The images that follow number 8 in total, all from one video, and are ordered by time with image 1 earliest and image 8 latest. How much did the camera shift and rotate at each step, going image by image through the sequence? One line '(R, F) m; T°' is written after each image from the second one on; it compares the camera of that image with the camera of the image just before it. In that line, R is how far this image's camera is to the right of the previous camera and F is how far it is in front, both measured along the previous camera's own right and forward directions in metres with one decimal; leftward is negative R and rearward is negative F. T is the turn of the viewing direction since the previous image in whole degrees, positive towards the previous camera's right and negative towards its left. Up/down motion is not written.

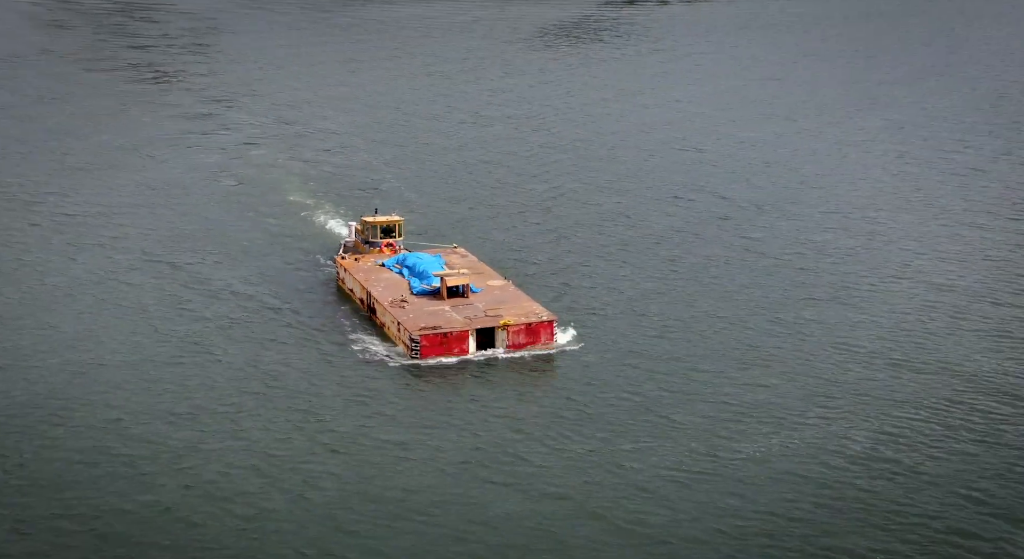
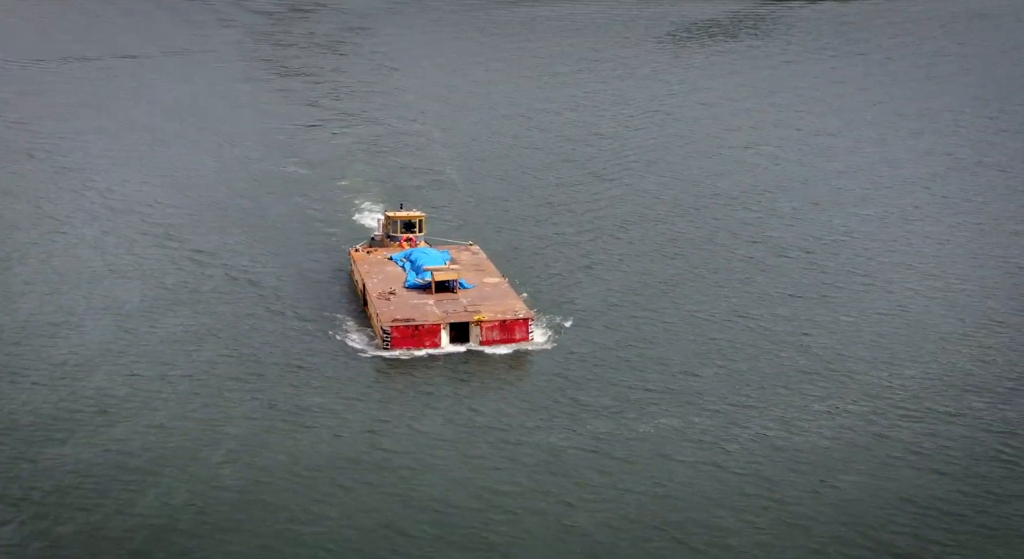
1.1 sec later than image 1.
(+11.3, -0.9) m; -8°
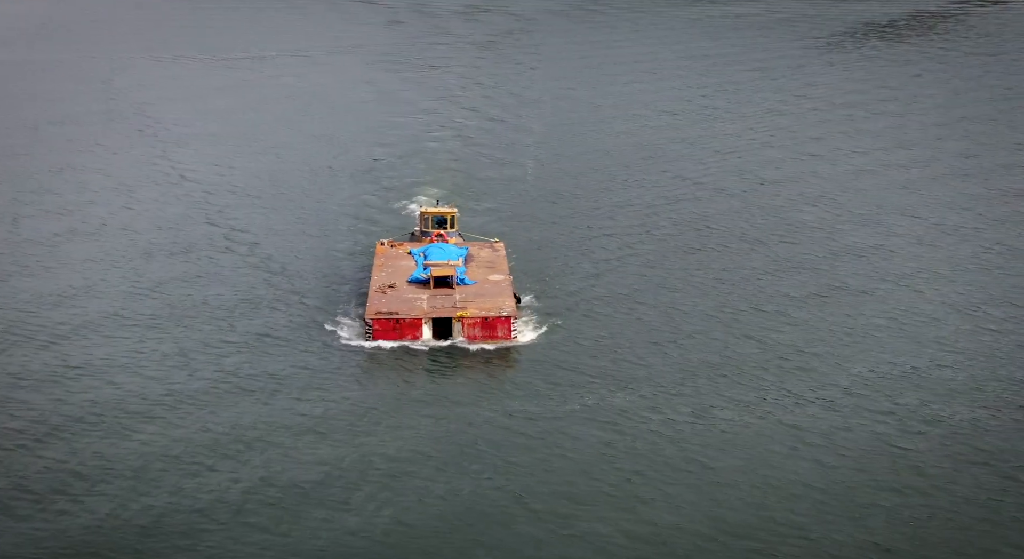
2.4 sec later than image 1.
(+11.4, -0.7) m; -8°
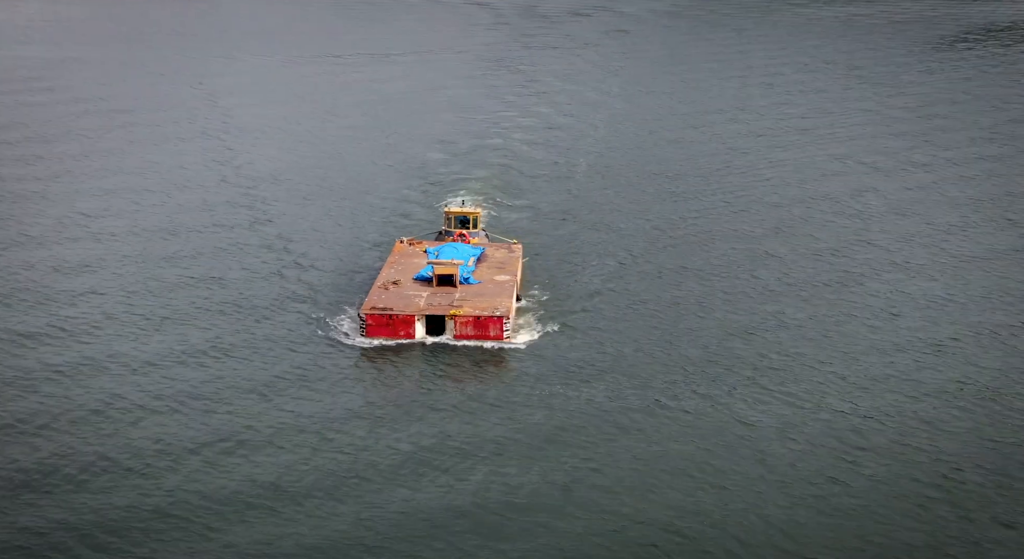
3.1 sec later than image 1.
(+6.4, -0.7) m; -5°
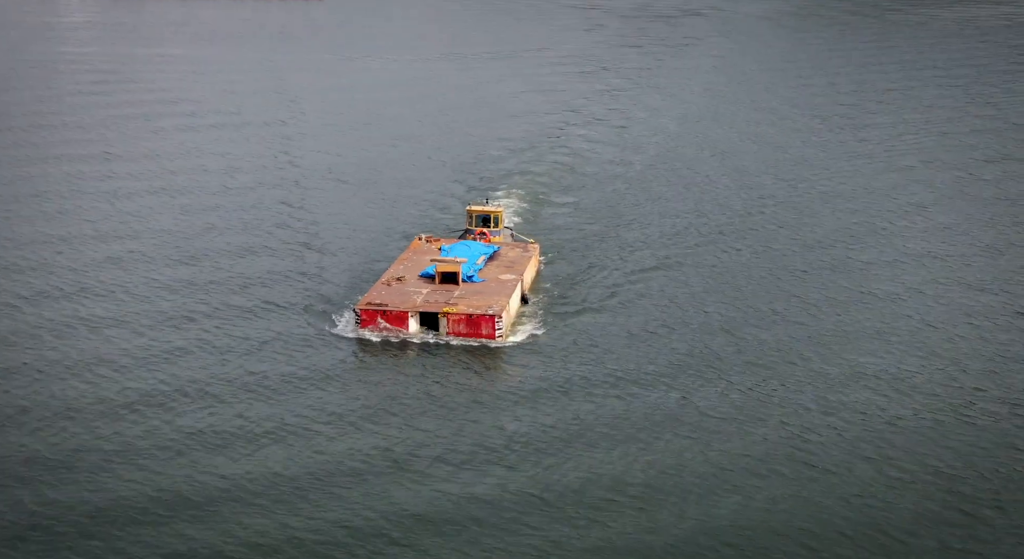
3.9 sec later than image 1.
(+6.2, -0.5) m; -5°
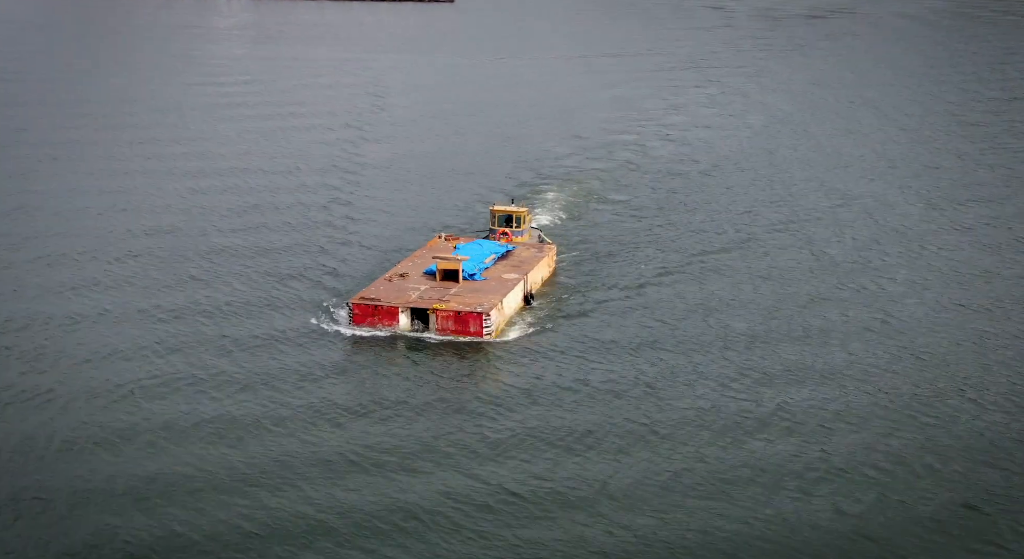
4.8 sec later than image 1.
(+6.9, +0.9) m; -6°
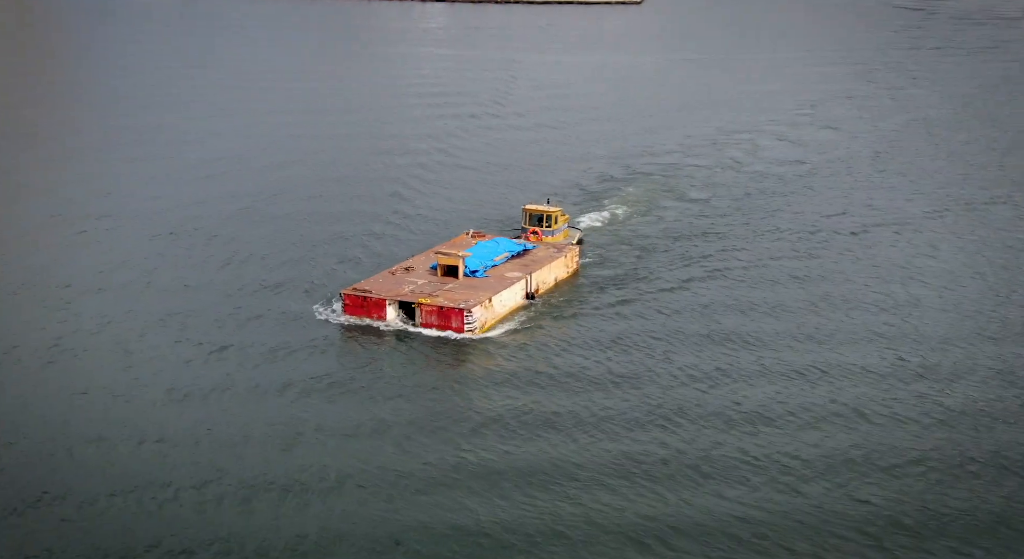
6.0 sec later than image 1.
(+9.8, +2.6) m; -9°
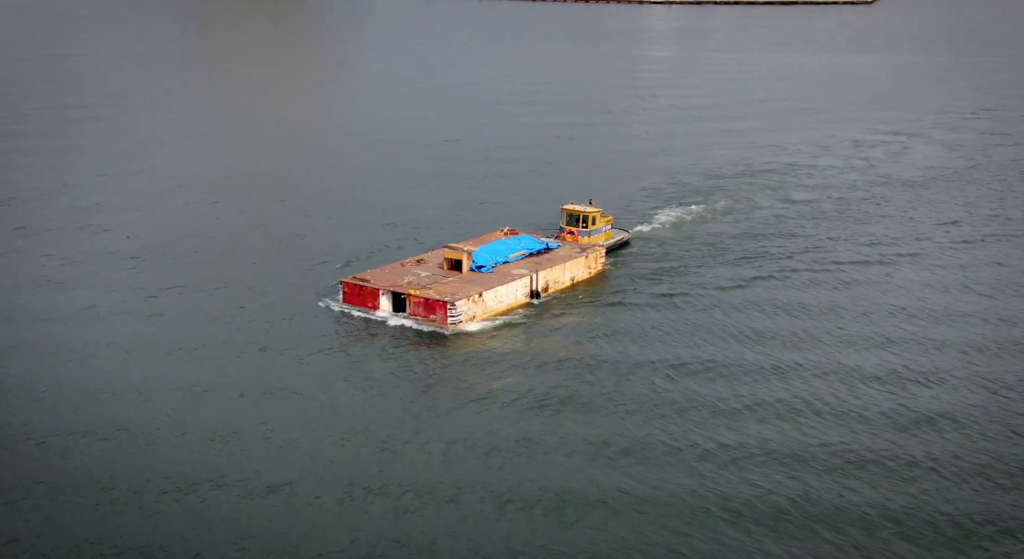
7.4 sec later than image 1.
(+11.3, +2.6) m; -11°
